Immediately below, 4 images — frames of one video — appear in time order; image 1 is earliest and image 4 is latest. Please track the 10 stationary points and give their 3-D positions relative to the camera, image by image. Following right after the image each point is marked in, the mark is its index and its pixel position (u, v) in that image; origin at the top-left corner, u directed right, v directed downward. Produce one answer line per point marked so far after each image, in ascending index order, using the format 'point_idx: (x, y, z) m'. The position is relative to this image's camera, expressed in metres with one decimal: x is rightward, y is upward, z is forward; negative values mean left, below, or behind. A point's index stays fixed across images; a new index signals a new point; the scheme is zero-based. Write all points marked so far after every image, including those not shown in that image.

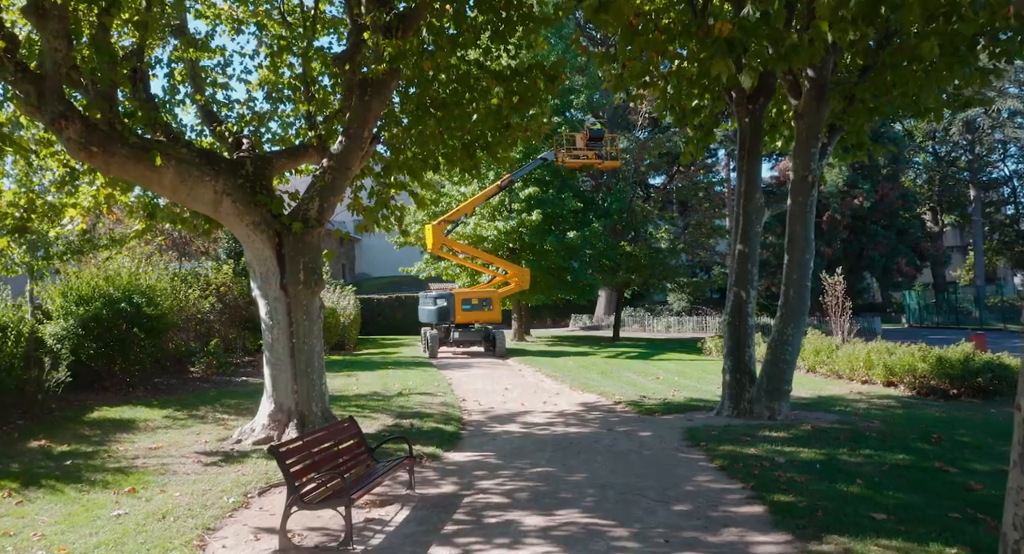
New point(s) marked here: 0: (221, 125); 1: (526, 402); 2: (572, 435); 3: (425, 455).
0: (-4.6, +2.4, +12.5) m
1: (+0.2, -2.0, +12.8) m
2: (+0.8, -2.0, +10.0) m
3: (-1.0, -2.0, +8.9) m
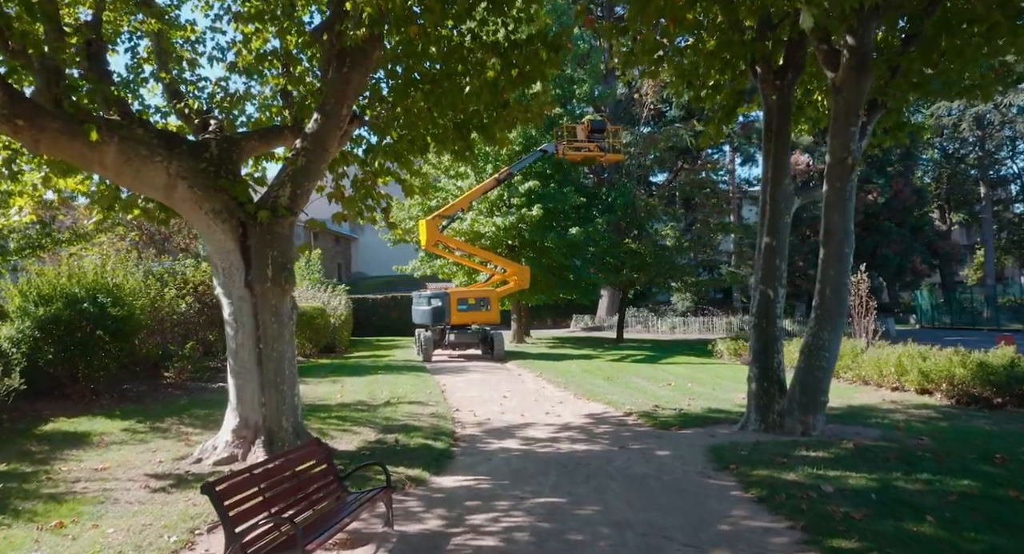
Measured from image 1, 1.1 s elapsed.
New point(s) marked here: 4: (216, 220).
0: (-4.7, +2.5, +11.3) m
1: (+0.2, -2.0, +11.5) m
2: (+0.7, -2.0, +8.7) m
3: (-1.0, -2.0, +7.6) m
4: (-3.3, +0.6, +8.7) m
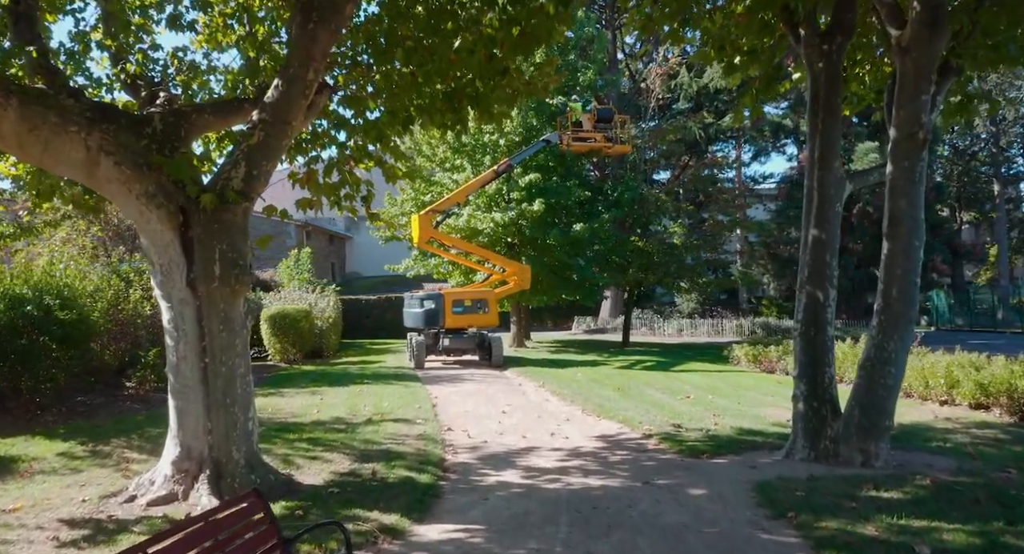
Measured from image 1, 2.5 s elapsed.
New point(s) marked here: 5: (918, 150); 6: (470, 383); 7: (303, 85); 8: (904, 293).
0: (-4.7, +2.5, +9.7) m
1: (+0.2, -2.0, +10.0) m
2: (+0.7, -1.9, +7.1) m
3: (-1.0, -1.9, +6.0) m
4: (-3.3, +0.6, +7.1) m
5: (+3.9, +1.2, +7.6) m
6: (-0.8, -2.1, +15.3) m
7: (-2.1, +1.9, +7.8) m
8: (+3.8, -0.2, +7.5) m
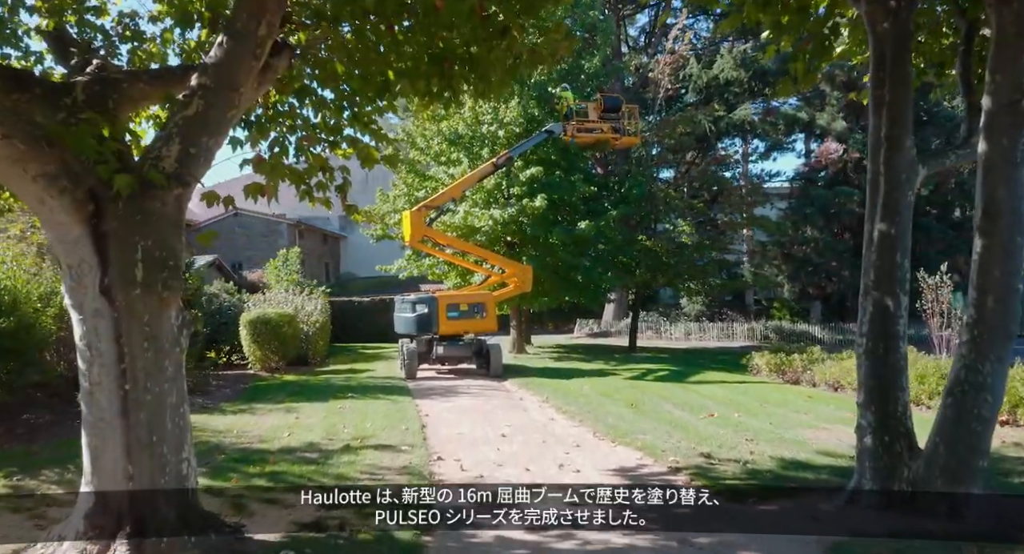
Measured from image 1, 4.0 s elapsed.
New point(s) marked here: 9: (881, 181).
0: (-4.7, +2.4, +8.2) m
1: (+0.2, -2.0, +8.4) m
2: (+0.8, -2.0, +5.6) m
3: (-1.0, -2.0, +4.5) m
4: (-3.2, +0.6, +5.6) m
5: (+3.9, +1.2, +6.1) m
6: (-0.8, -2.1, +13.8) m
7: (-2.1, +1.9, +6.3) m
8: (+3.8, -0.2, +6.0) m
9: (+3.3, +0.9, +7.0) m
